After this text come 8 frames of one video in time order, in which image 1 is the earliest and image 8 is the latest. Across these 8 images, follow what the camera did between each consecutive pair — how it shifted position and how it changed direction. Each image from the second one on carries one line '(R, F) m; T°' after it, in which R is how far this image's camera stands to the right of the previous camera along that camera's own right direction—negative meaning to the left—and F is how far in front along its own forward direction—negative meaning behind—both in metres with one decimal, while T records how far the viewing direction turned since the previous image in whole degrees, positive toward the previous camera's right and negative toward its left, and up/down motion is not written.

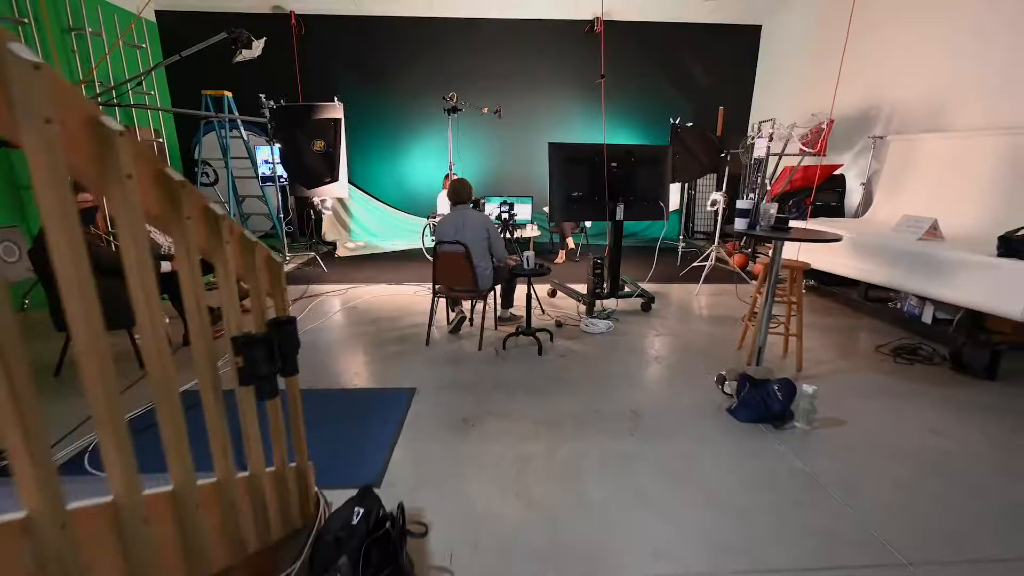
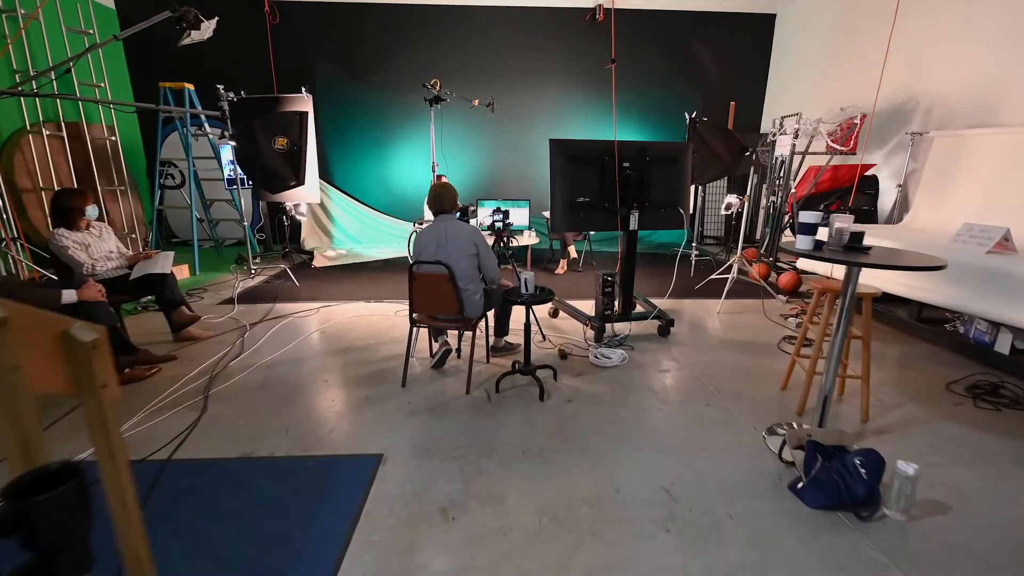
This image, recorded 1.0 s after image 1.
(0.0, +0.6) m; 0°
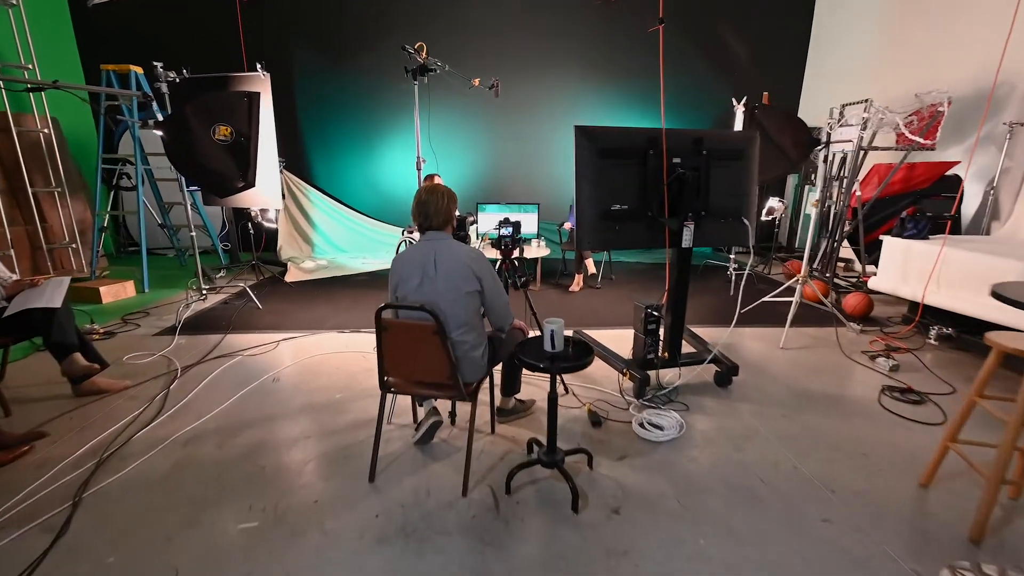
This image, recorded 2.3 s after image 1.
(-0.1, +0.8) m; 0°
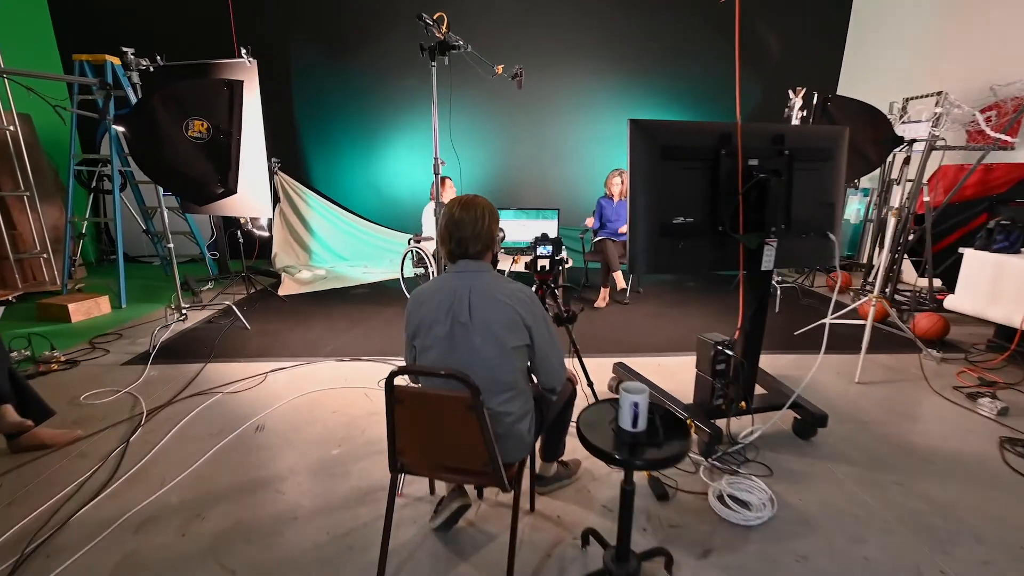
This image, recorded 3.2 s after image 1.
(-0.2, +0.5) m; 0°
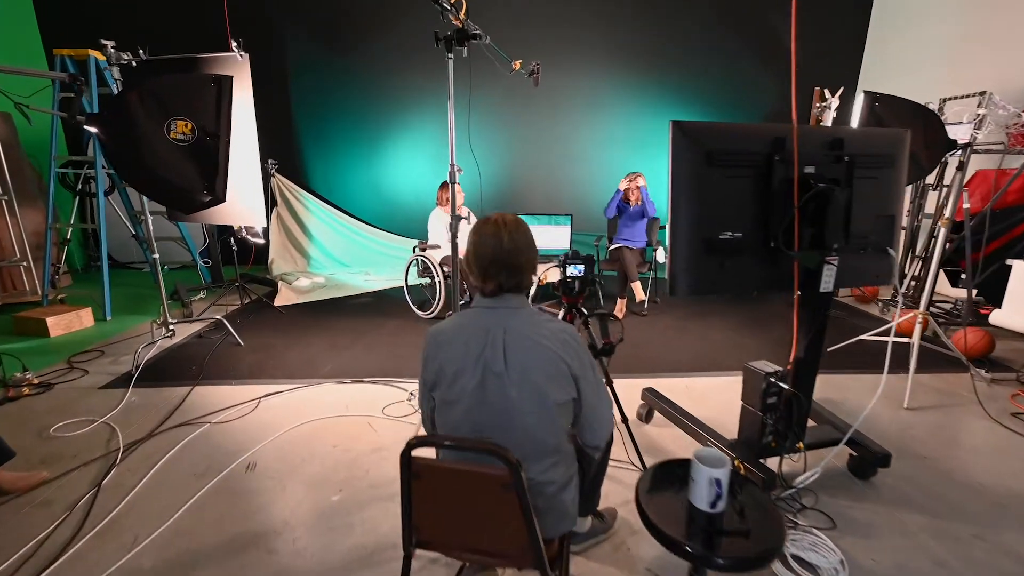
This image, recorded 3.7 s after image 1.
(-0.1, +0.2) m; 0°
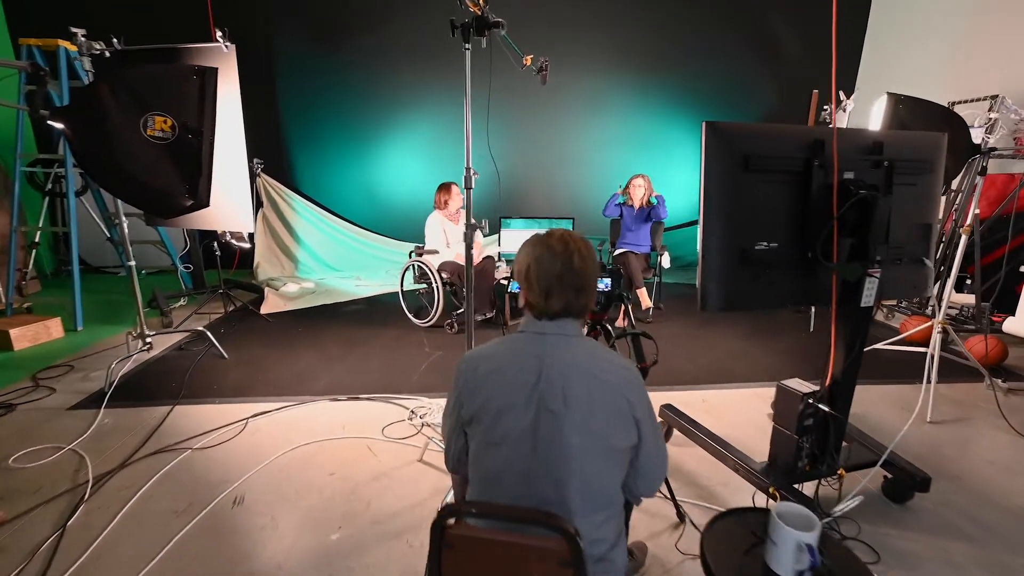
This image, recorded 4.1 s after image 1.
(-0.1, +0.2) m; +2°
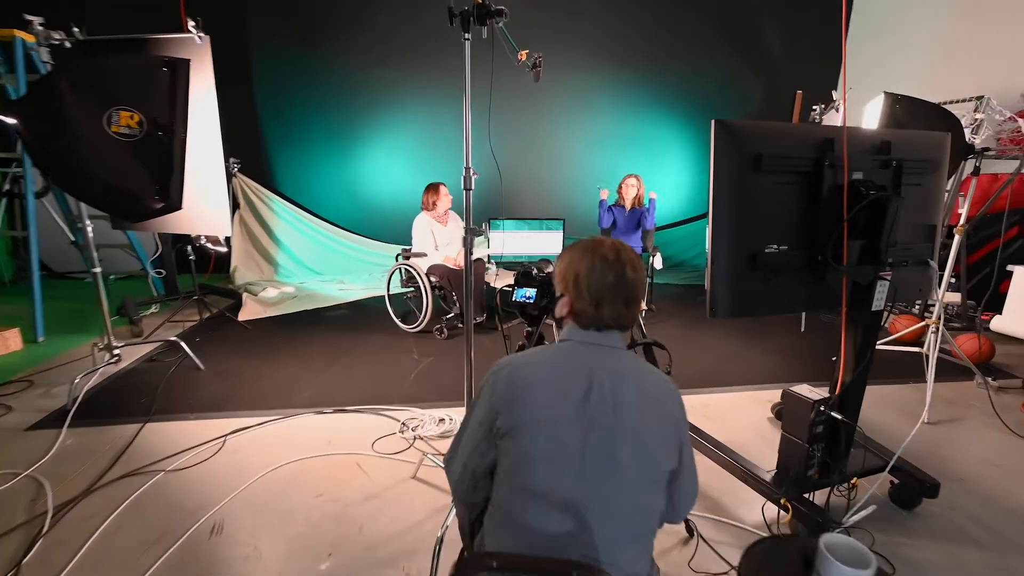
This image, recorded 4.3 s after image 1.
(-0.1, +0.1) m; +2°
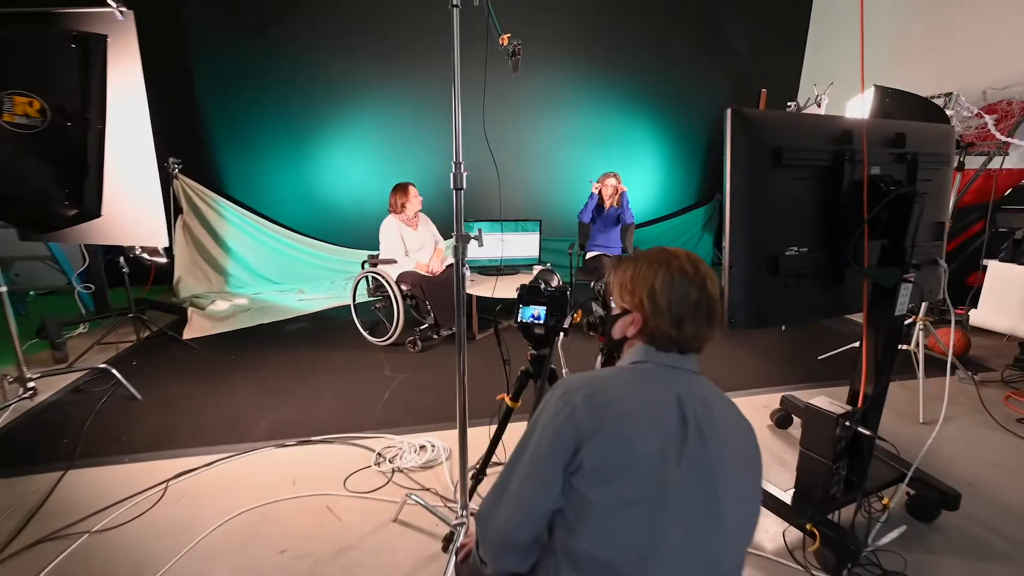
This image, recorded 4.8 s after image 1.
(-0.1, +0.2) m; +5°
